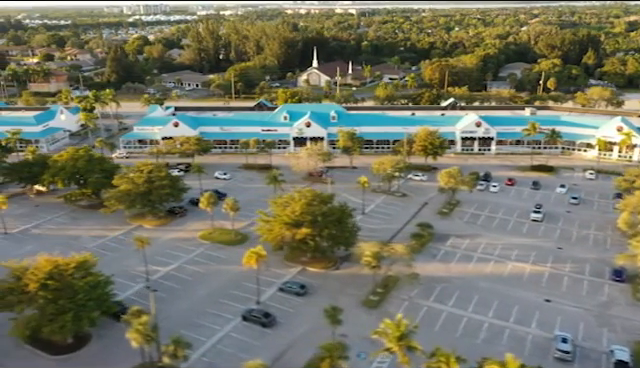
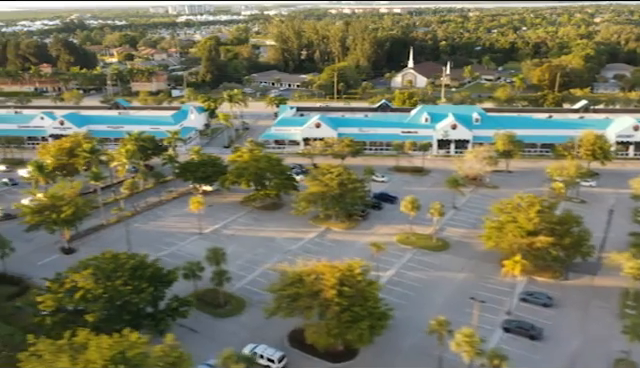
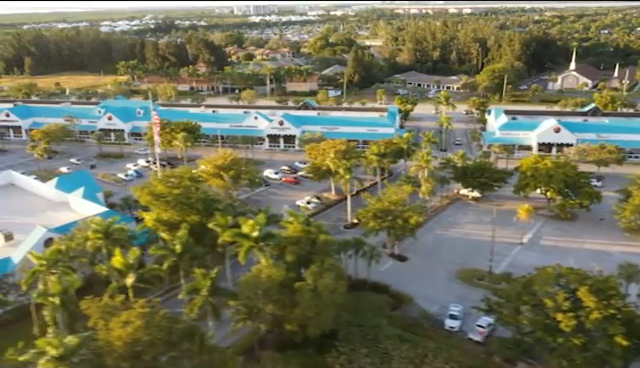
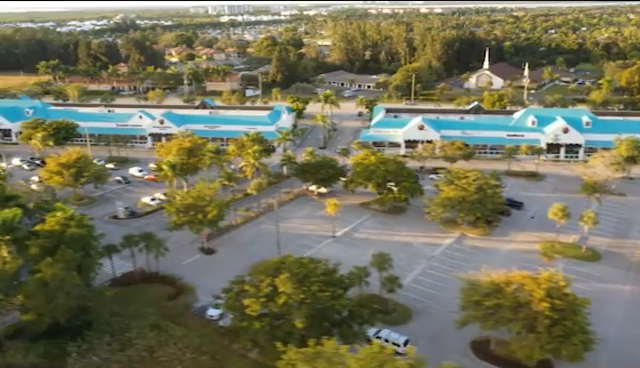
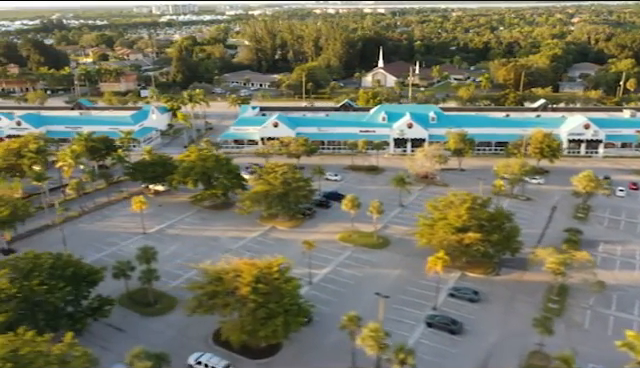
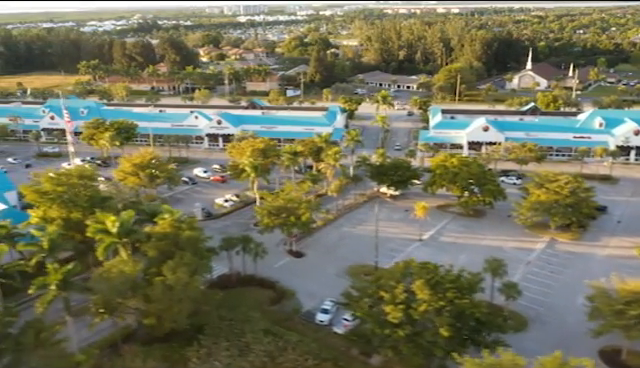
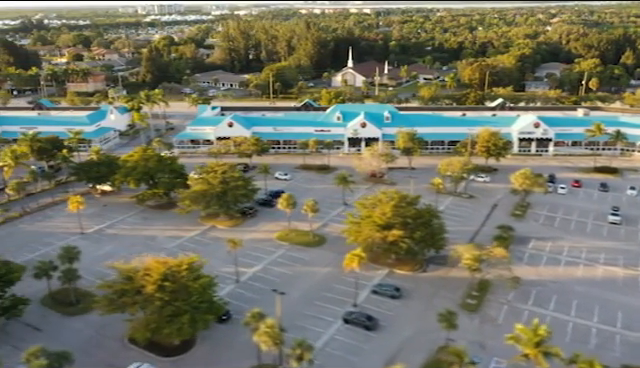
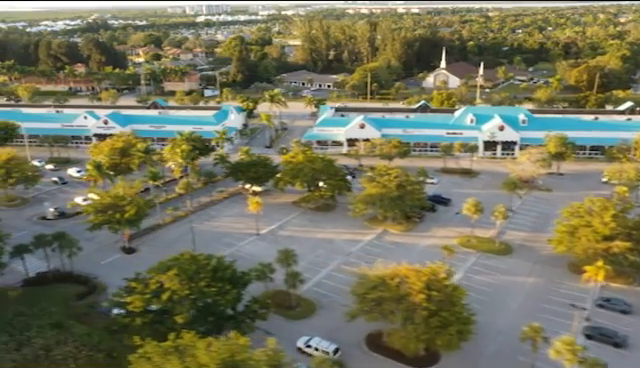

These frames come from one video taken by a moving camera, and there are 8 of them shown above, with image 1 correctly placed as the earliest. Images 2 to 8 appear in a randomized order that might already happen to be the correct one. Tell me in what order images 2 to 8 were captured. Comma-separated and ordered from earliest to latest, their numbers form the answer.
7, 5, 2, 8, 4, 6, 3
